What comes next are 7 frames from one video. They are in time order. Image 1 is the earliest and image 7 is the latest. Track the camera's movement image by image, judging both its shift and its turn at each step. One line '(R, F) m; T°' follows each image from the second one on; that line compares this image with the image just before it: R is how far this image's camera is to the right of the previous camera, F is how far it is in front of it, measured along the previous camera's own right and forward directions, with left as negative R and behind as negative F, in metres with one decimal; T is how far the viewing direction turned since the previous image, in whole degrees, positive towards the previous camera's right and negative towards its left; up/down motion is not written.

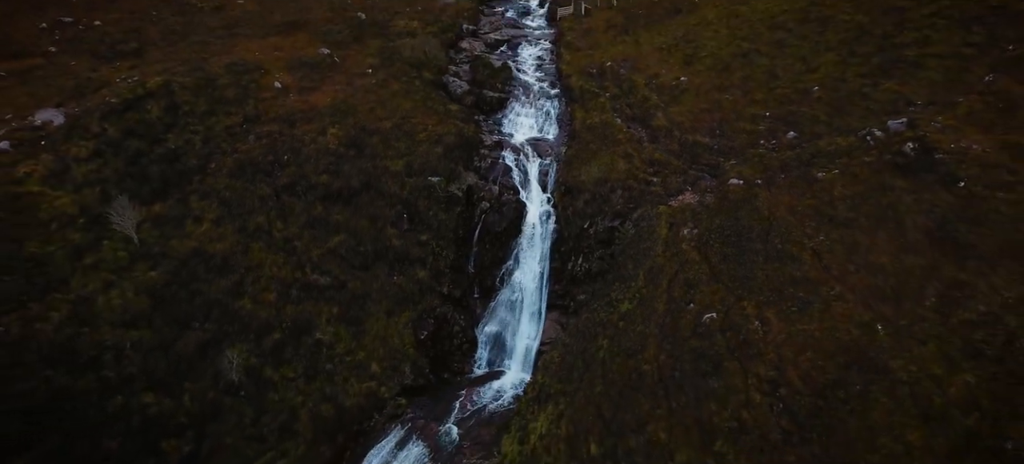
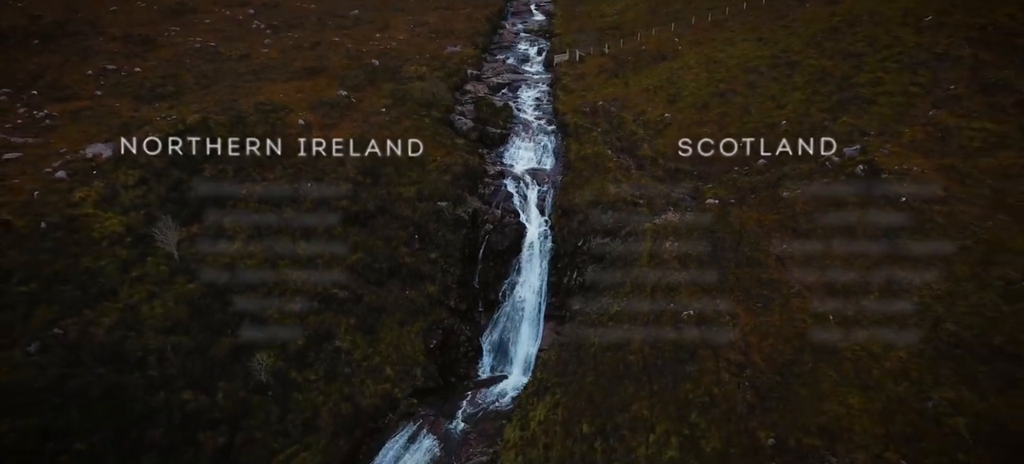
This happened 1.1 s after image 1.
(0.0, -2.4) m; 0°
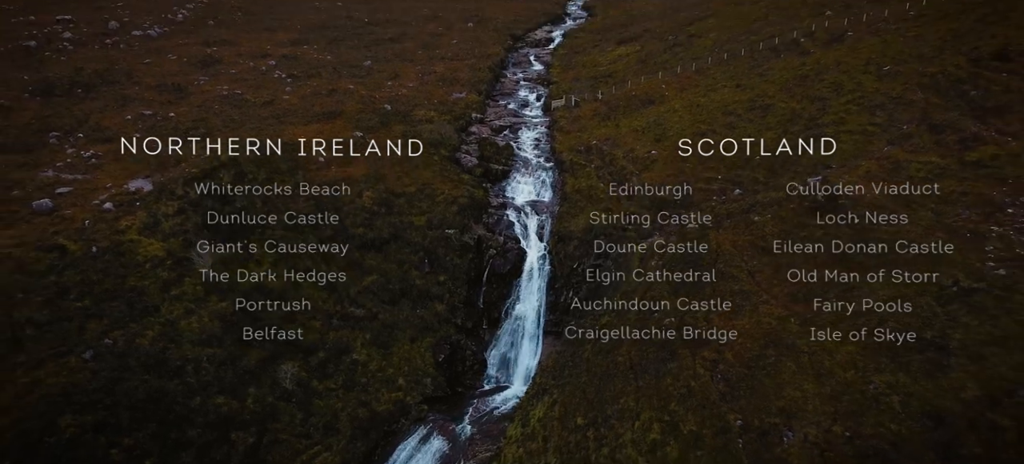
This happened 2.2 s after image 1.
(-0.1, -2.6) m; 0°
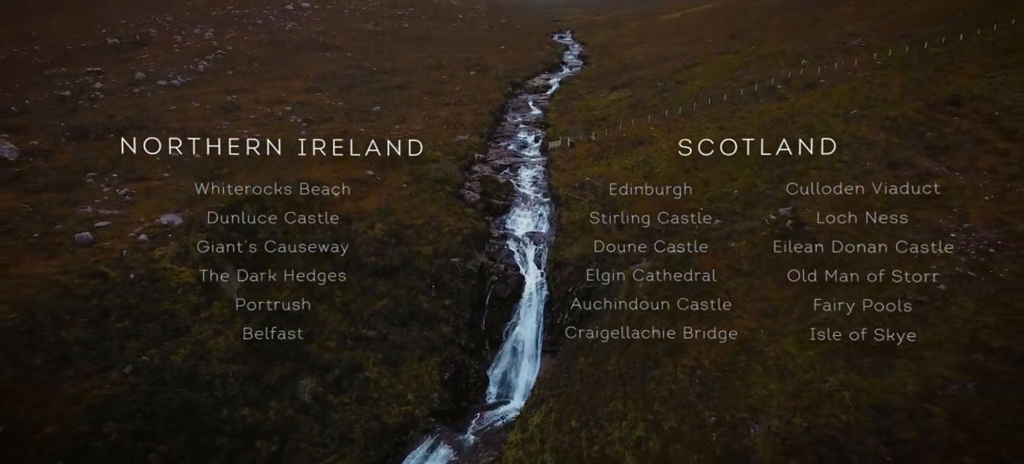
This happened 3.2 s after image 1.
(0.0, -2.6) m; 0°
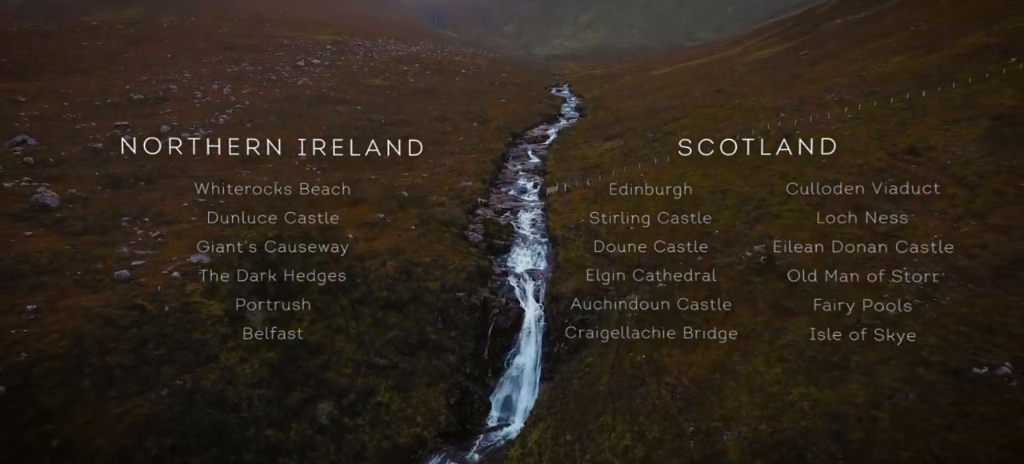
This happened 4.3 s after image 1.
(0.0, -3.0) m; 0°
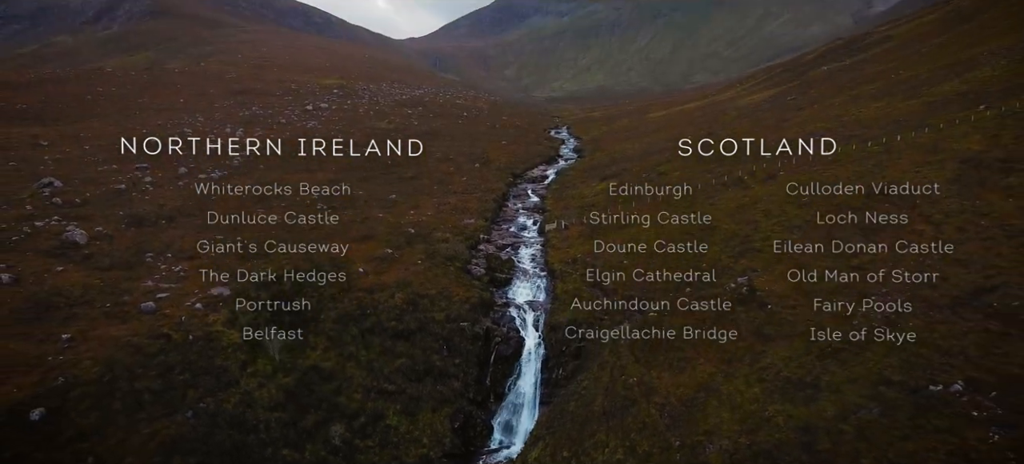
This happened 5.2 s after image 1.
(0.0, -2.5) m; 0°
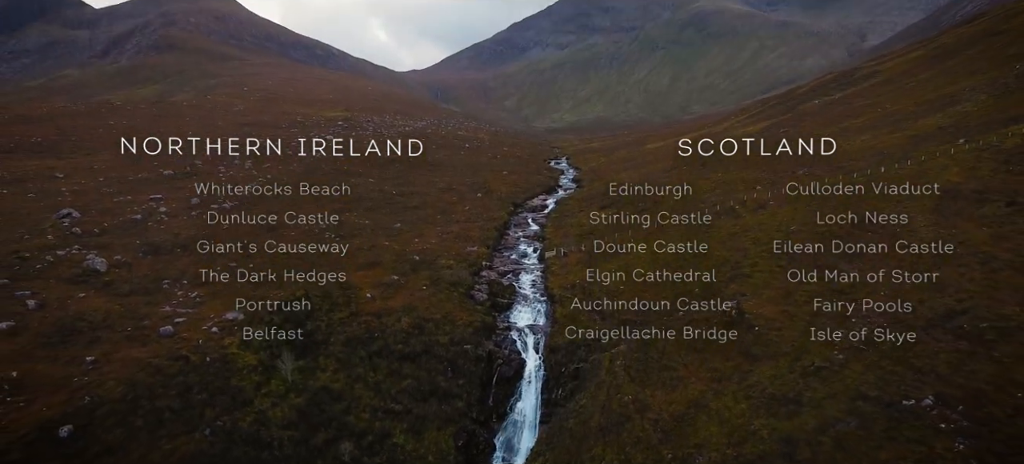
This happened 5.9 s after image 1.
(0.0, -2.0) m; 0°
